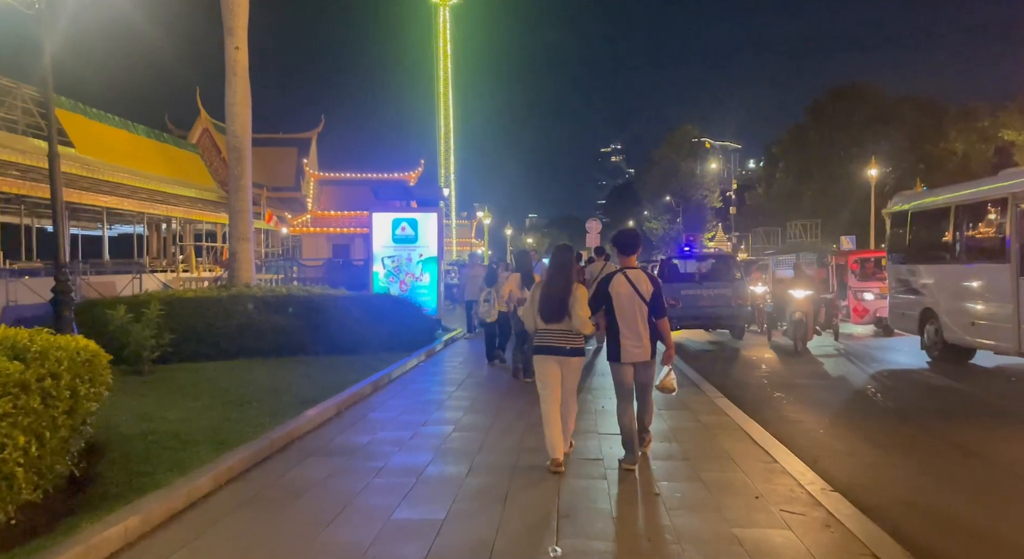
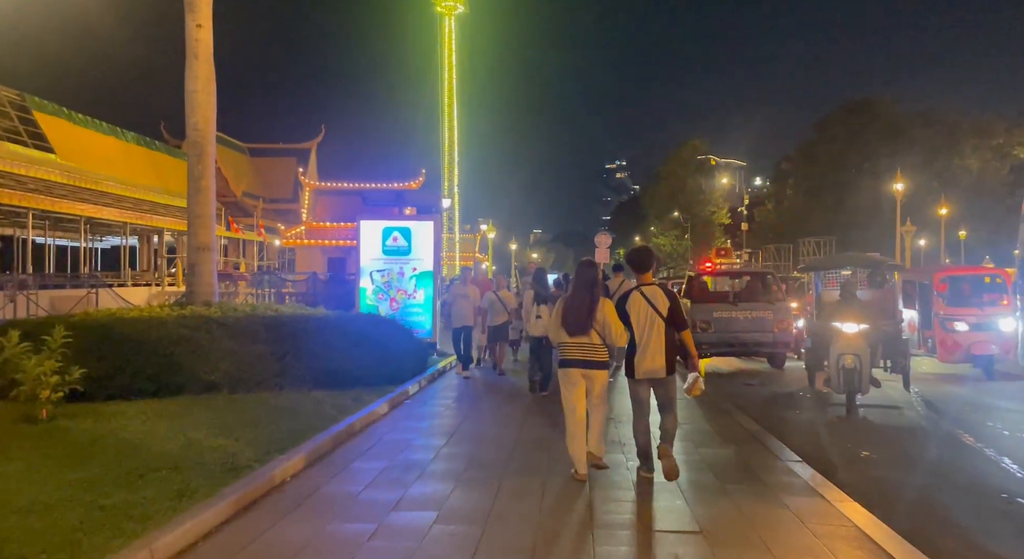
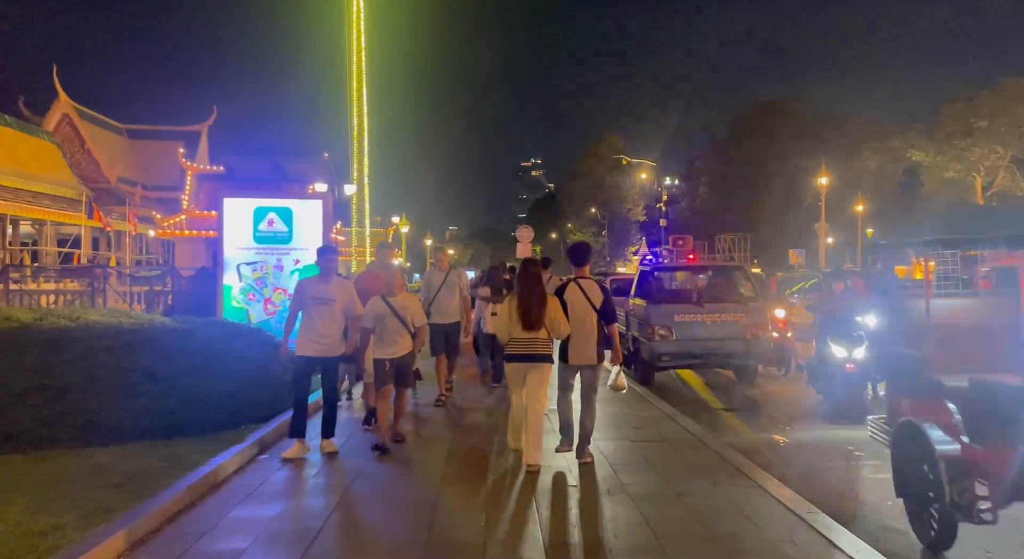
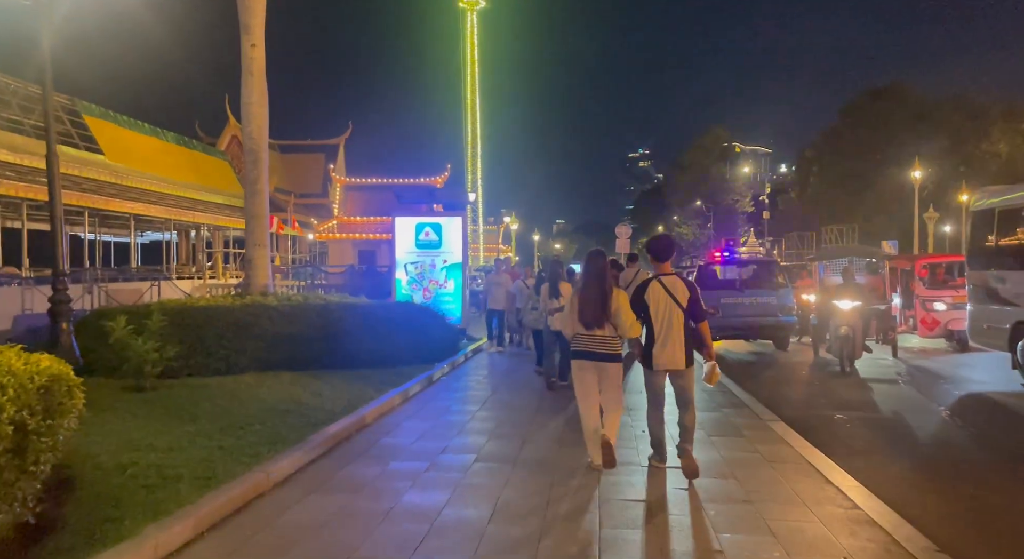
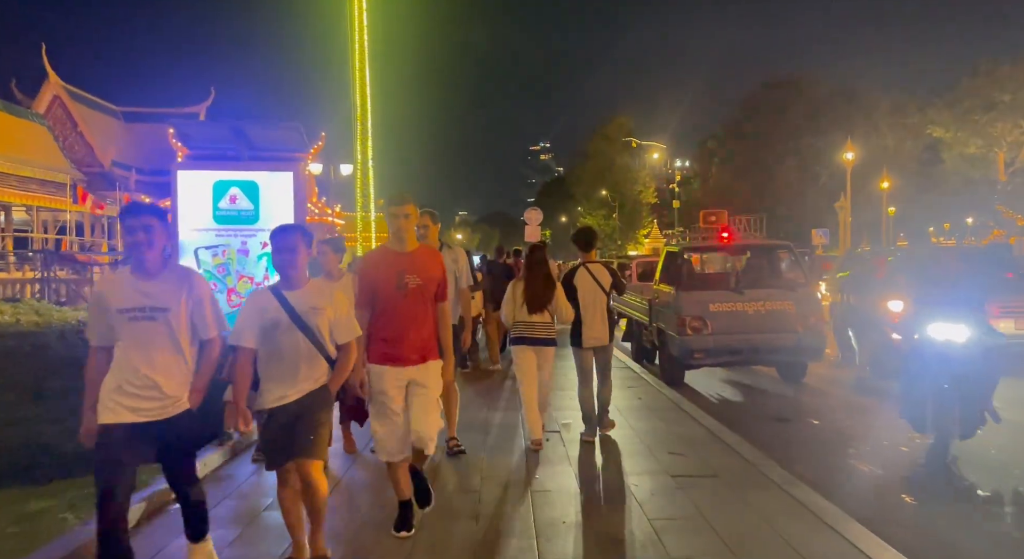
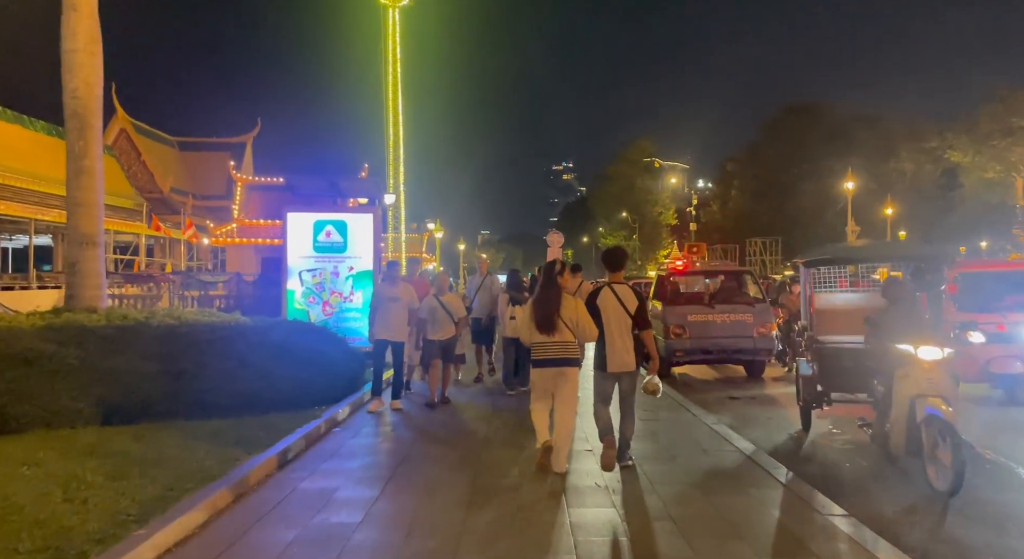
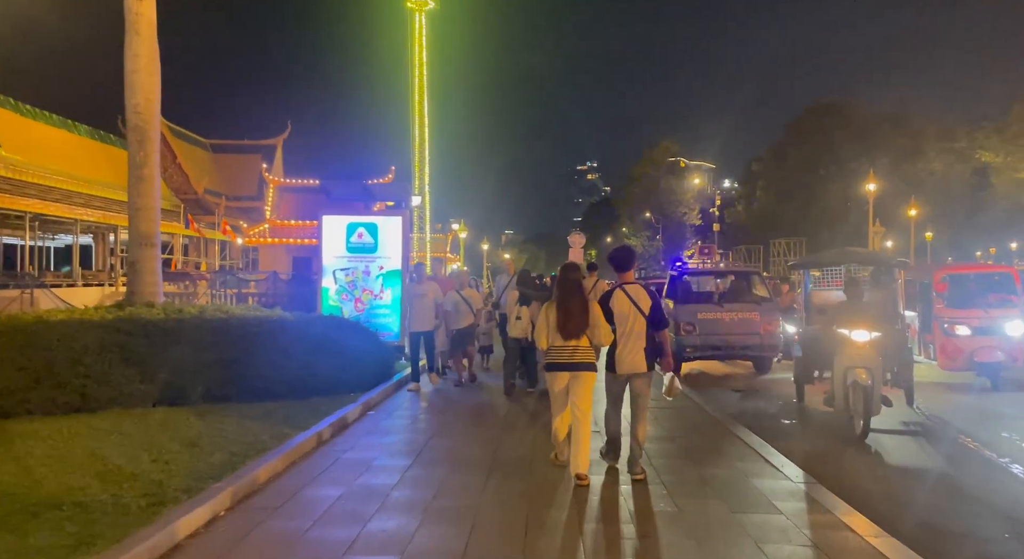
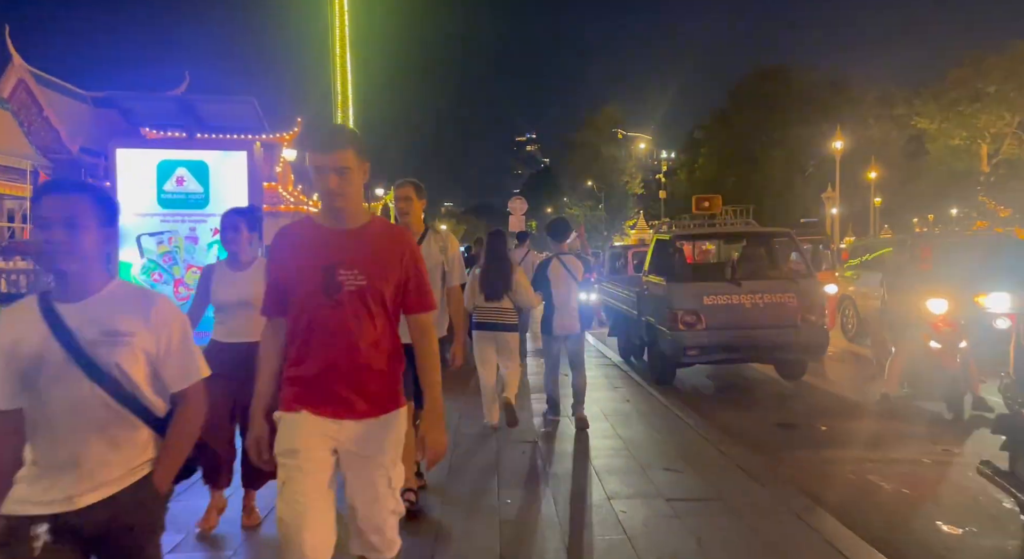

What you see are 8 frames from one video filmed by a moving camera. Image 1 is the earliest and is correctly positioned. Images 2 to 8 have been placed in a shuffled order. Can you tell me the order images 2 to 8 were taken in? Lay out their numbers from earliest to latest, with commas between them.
4, 2, 7, 6, 3, 5, 8
